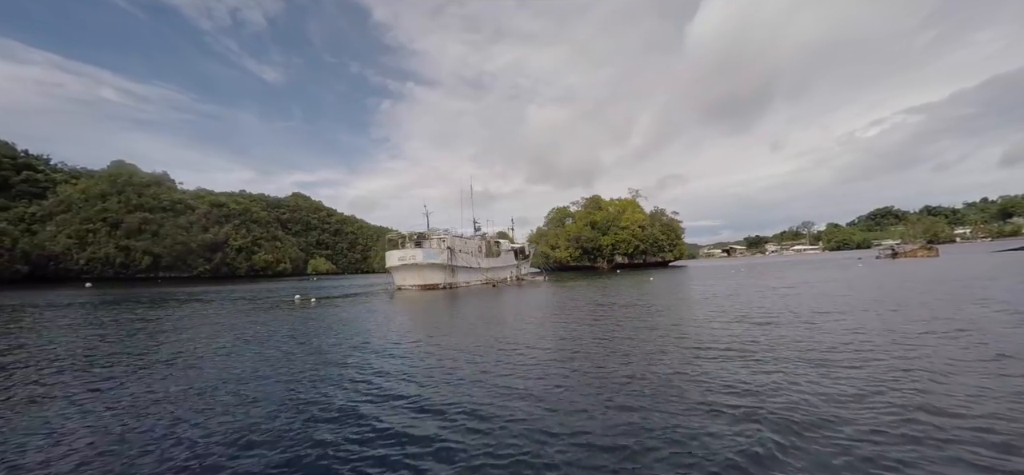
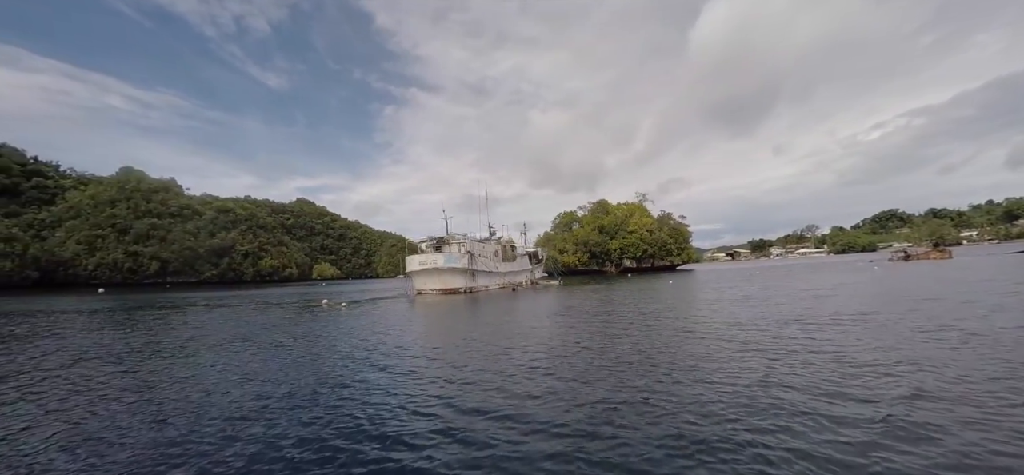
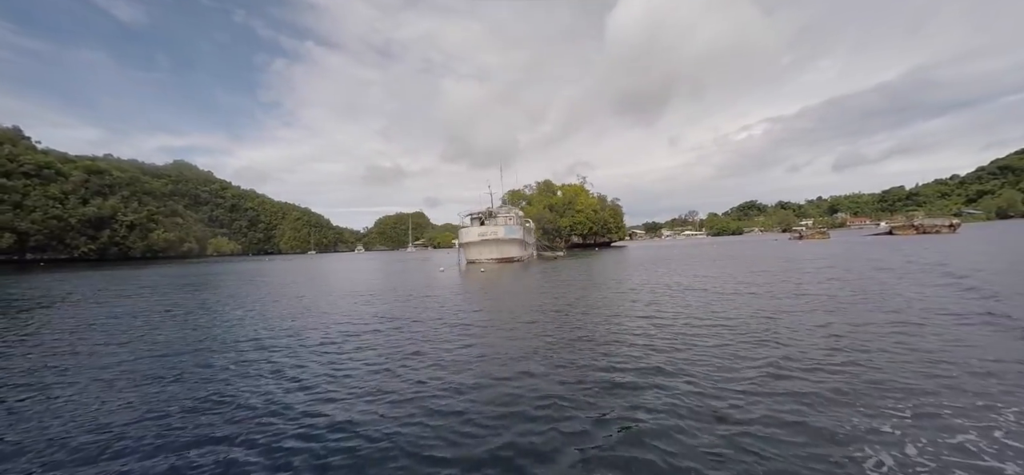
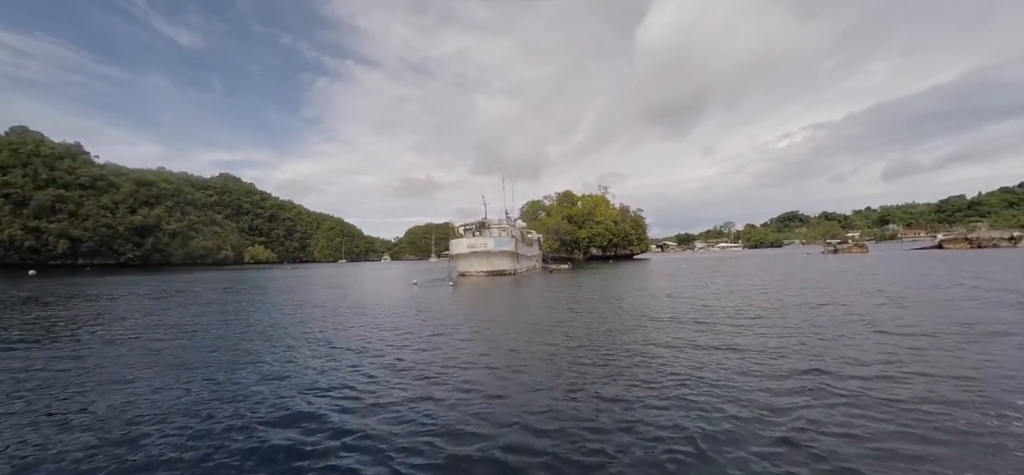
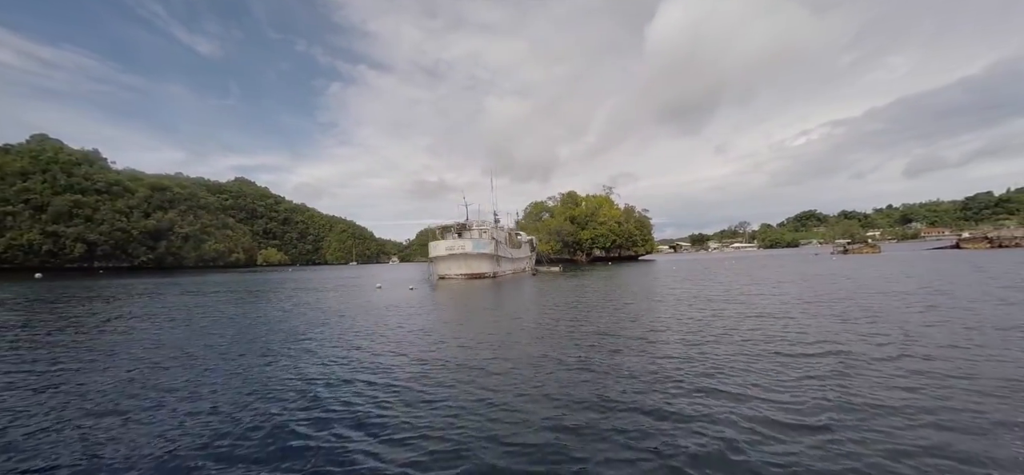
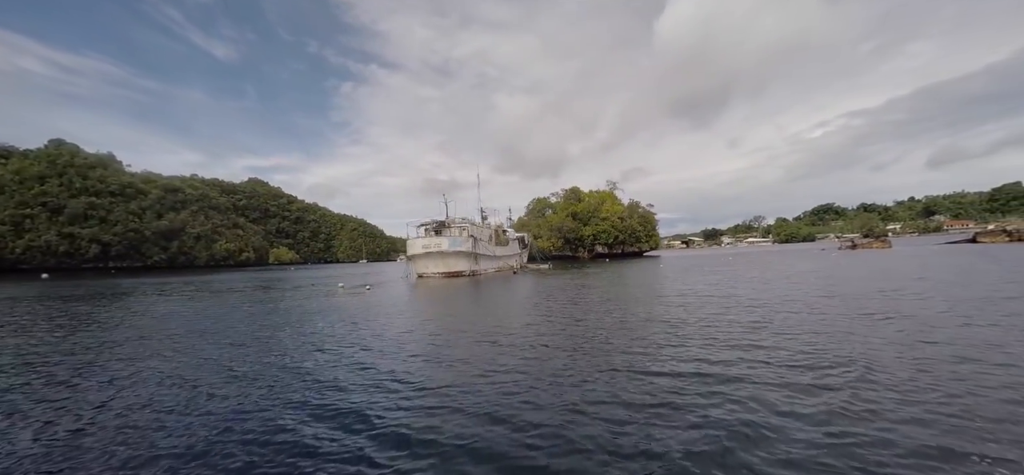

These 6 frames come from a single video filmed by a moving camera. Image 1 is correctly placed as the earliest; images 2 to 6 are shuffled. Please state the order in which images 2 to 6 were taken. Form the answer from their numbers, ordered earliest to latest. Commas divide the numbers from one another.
2, 6, 5, 4, 3
